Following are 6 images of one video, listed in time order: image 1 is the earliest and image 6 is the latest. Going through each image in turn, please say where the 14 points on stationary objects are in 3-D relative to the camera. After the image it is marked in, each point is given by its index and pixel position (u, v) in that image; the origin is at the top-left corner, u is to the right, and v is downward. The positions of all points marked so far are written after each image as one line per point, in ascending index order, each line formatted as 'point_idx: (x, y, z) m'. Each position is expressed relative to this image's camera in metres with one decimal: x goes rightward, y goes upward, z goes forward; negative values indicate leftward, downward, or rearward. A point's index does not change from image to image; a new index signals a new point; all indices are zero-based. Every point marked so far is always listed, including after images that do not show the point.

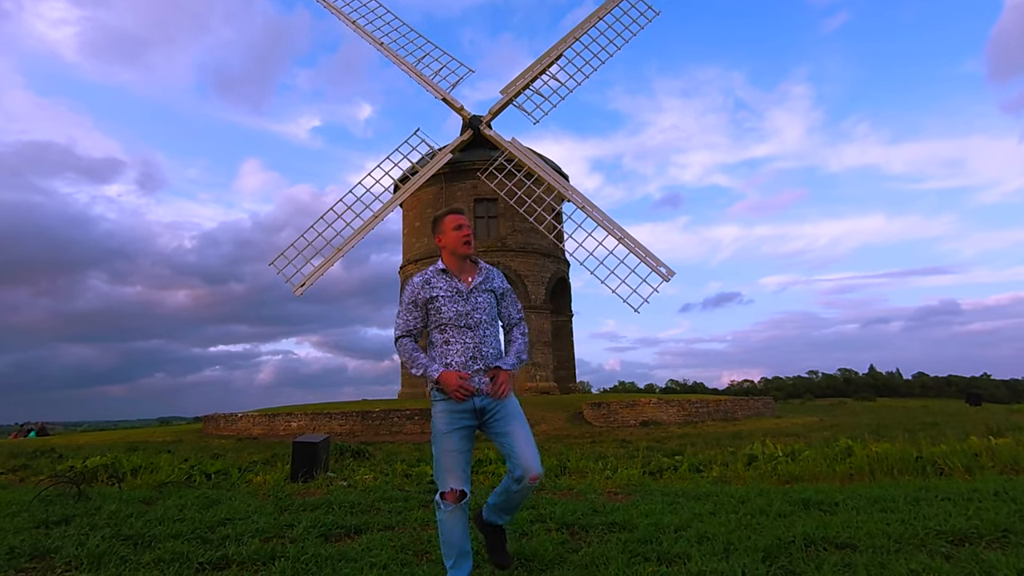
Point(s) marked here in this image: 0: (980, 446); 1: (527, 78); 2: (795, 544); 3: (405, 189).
0: (+5.1, -1.7, +9.5) m
1: (+0.2, +2.7, +11.5) m
2: (+2.3, -2.1, +7.3) m
3: (-1.4, +1.3, +11.7) m
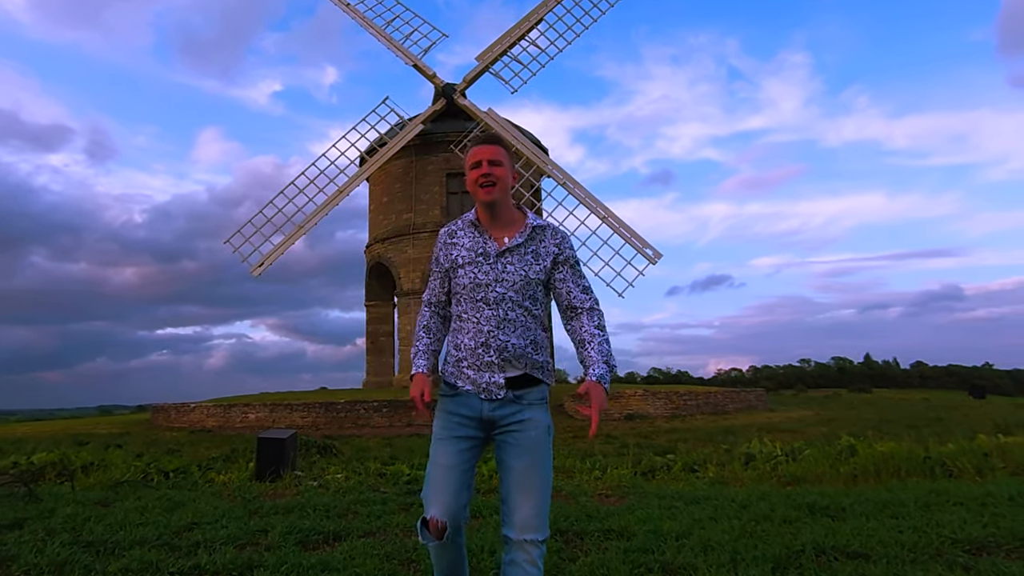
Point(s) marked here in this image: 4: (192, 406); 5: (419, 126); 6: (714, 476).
0: (+4.9, -1.6, +8.9) m
1: (-0.1, +3.0, +10.6) m
2: (+2.2, -2.0, +6.6) m
3: (-1.7, +1.5, +10.8) m
4: (-4.0, -1.5, +11.0) m
5: (-1.1, +2.0, +10.8) m
6: (+1.9, -1.8, +8.4) m
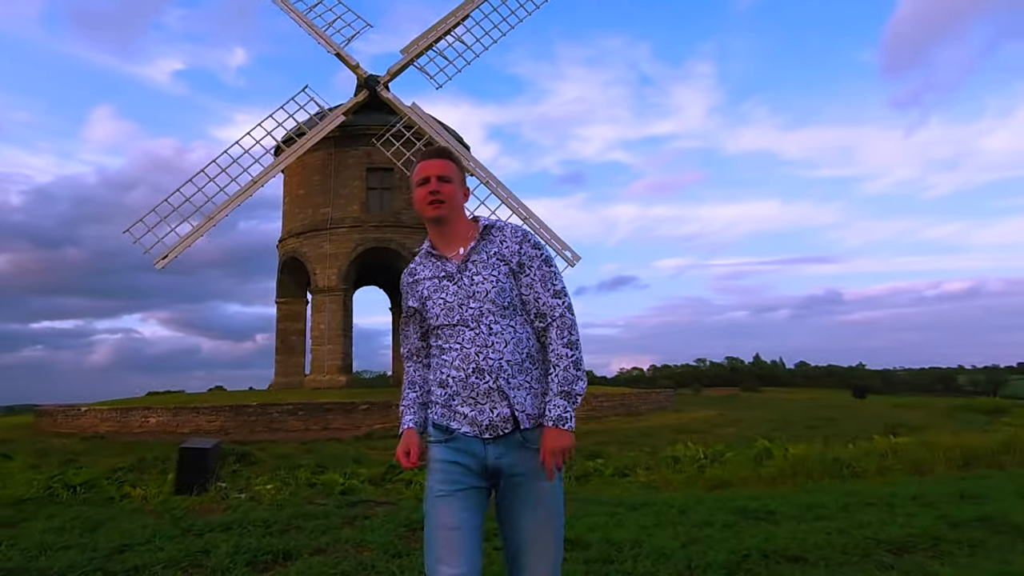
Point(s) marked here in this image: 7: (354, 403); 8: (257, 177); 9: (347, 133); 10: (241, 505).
0: (+4.1, -1.7, +9.7) m
1: (-0.9, +3.0, +10.4) m
2: (+1.9, -2.1, +6.9) m
3: (-2.6, +1.6, +10.3) m
4: (-5.0, -1.4, +10.1) m
5: (-2.0, +2.0, +10.4) m
6: (+1.3, -1.9, +8.7) m
7: (-1.9, -1.4, +10.4) m
8: (-3.0, +1.3, +10.5) m
9: (-1.9, +1.9, +10.5) m
10: (-2.4, -1.9, +7.8) m
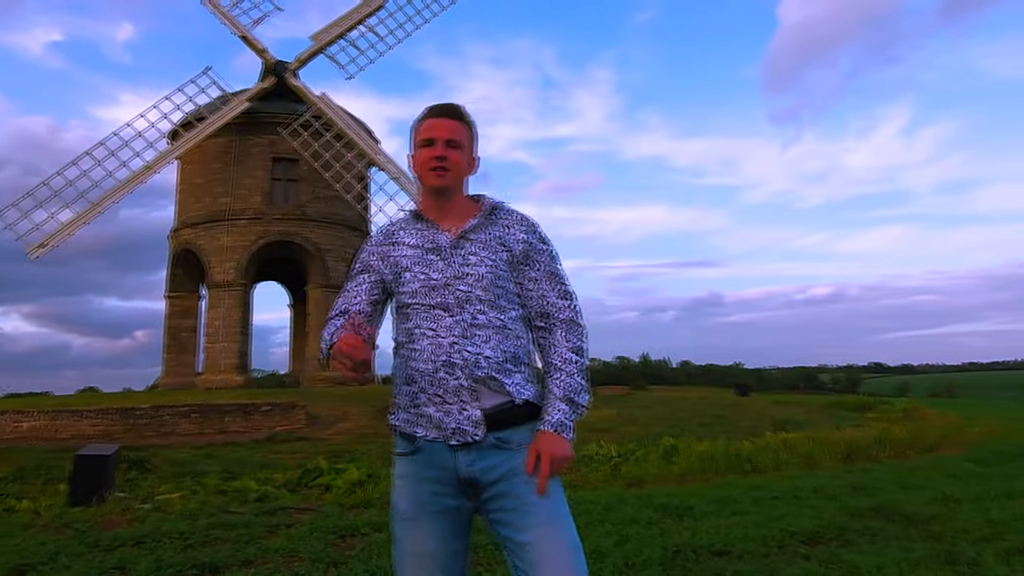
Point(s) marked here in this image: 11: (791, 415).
0: (+3.1, -1.8, +10.2) m
1: (-1.9, +3.0, +10.0) m
2: (+1.4, -2.2, +7.2) m
3: (-3.6, +1.6, +9.6) m
4: (-5.9, -1.3, +9.1) m
5: (-3.0, +2.1, +9.9) m
6: (+0.5, -1.9, +8.7) m
7: (-2.9, -1.3, +9.8) m
8: (-4.0, +1.4, +9.8) m
9: (-2.9, +1.9, +10.0) m
10: (-3.0, -1.9, +7.2) m
11: (+3.7, -1.7, +11.6) m
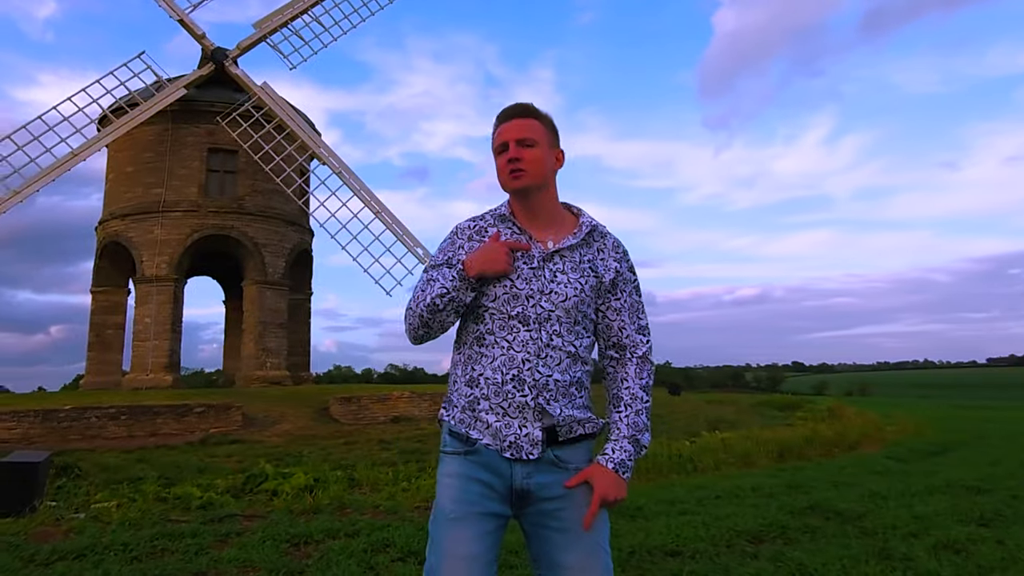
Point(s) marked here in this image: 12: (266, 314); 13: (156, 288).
0: (+2.4, -1.8, +10.5) m
1: (-2.5, +3.0, +9.7) m
2: (+1.1, -2.2, +7.2) m
3: (-4.1, +1.7, +9.1) m
4: (-6.4, -1.2, +8.3) m
5: (-3.6, +2.1, +9.4) m
6: (0.0, -1.9, +8.7) m
7: (-3.5, -1.3, +9.4) m
8: (-4.6, +1.5, +9.3) m
9: (-3.5, +2.0, +9.5) m
10: (-3.3, -1.8, +6.8) m
11: (+2.9, -1.7, +11.9) m
12: (-2.8, -0.3, +10.0) m
13: (-3.9, 0.0, +9.7) m
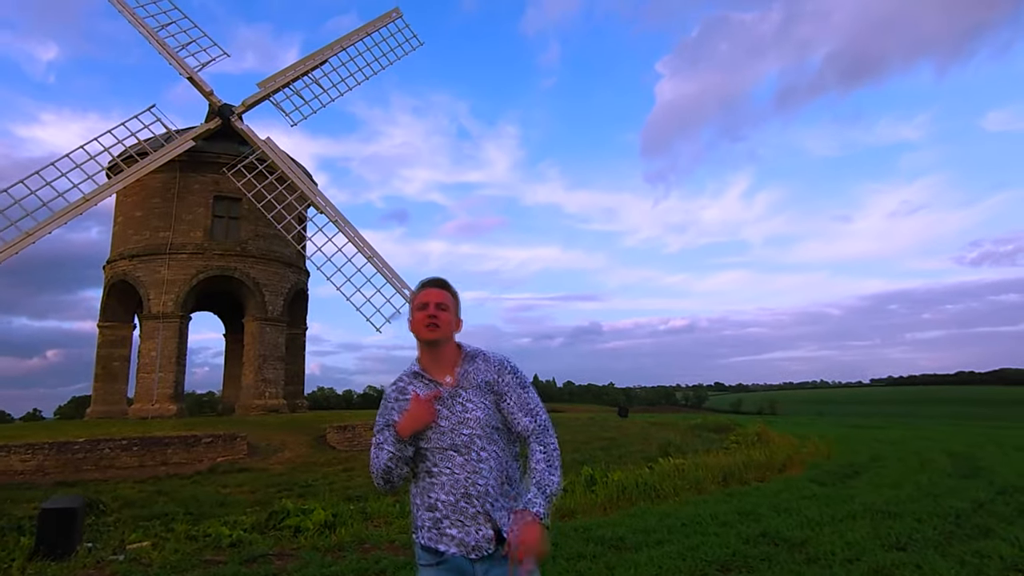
0: (+2.1, -2.3, +11.9) m
1: (-2.6, +2.6, +10.3) m
2: (+1.1, -2.8, +8.5) m
3: (-4.2, +1.2, +9.7) m
4: (-6.5, -1.7, +8.8) m
5: (-3.7, +1.7, +10.0) m
6: (-0.1, -2.5, +9.9) m
7: (-3.7, -1.7, +10.2) m
8: (-4.7, +1.0, +9.8) m
9: (-3.6, +1.5, +10.1) m
10: (-3.2, -2.4, +7.6) m
11: (+2.4, -2.2, +13.3) m
12: (-3.0, -0.7, +10.8) m
13: (-4.1, -0.4, +10.3) m
